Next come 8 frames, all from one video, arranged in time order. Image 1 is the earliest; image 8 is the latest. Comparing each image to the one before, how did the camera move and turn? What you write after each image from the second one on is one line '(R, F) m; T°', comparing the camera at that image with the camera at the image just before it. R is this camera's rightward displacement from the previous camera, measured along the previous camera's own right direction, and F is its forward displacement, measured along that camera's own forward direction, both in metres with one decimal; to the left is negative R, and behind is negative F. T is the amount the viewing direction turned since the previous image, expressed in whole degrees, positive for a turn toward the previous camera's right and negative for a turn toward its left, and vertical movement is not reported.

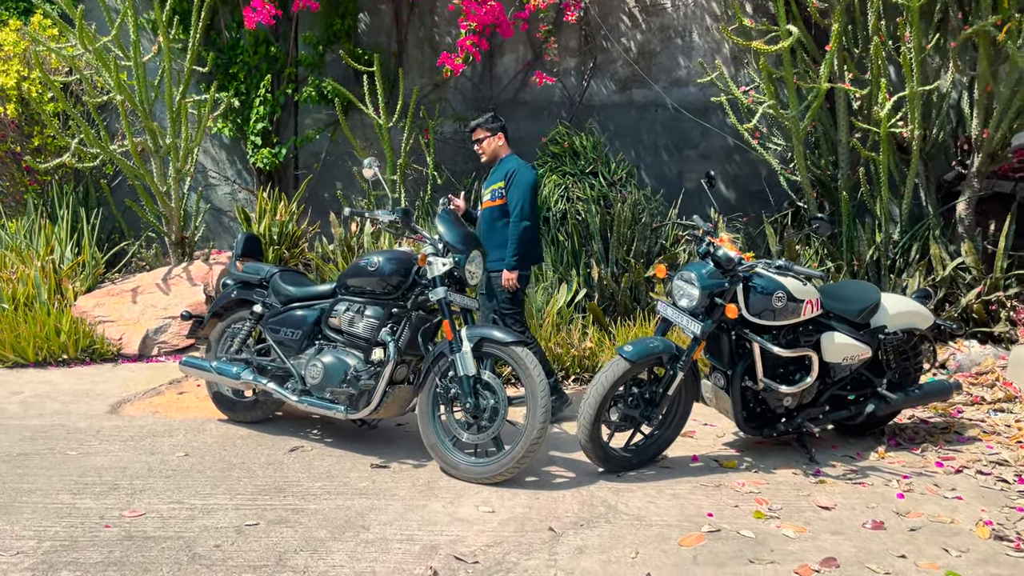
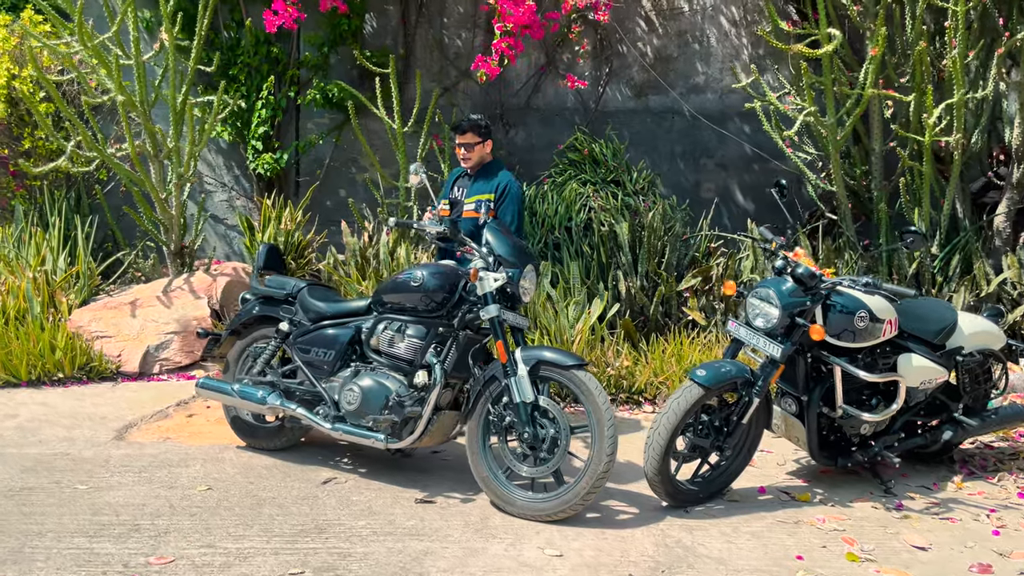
(-0.3, +0.3) m; +2°
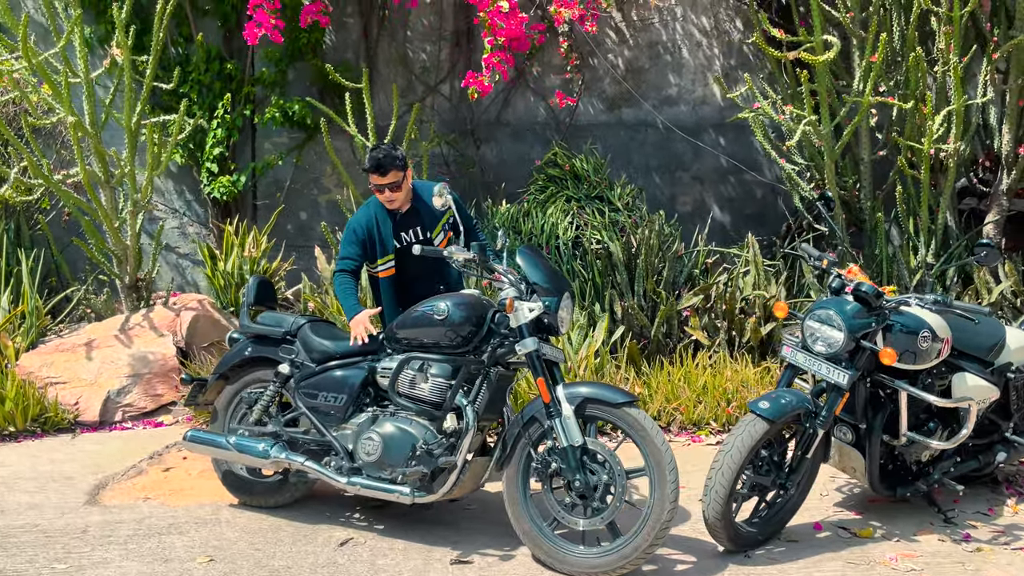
(-0.4, +0.4) m; +4°
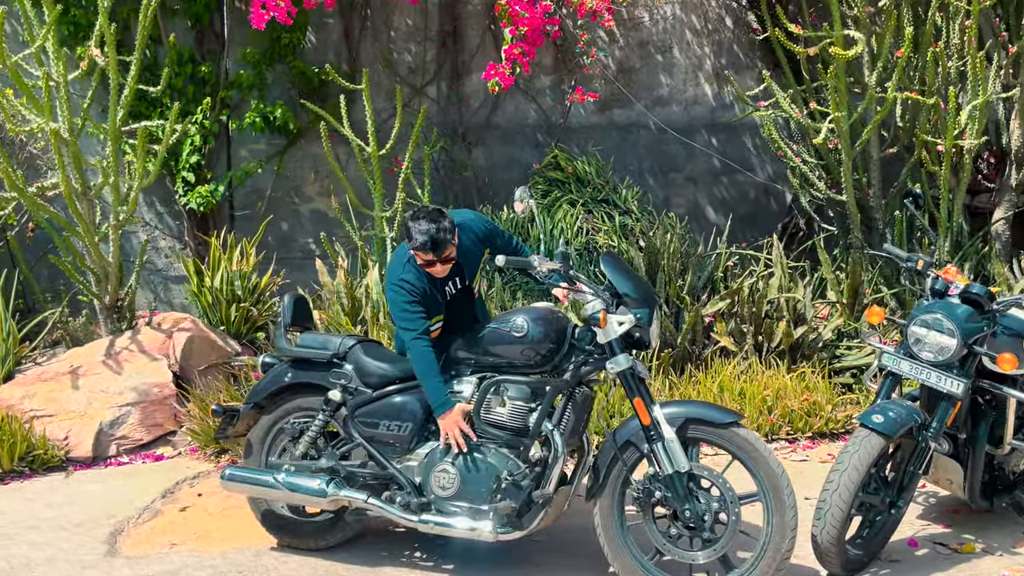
(-0.5, +0.3) m; +4°
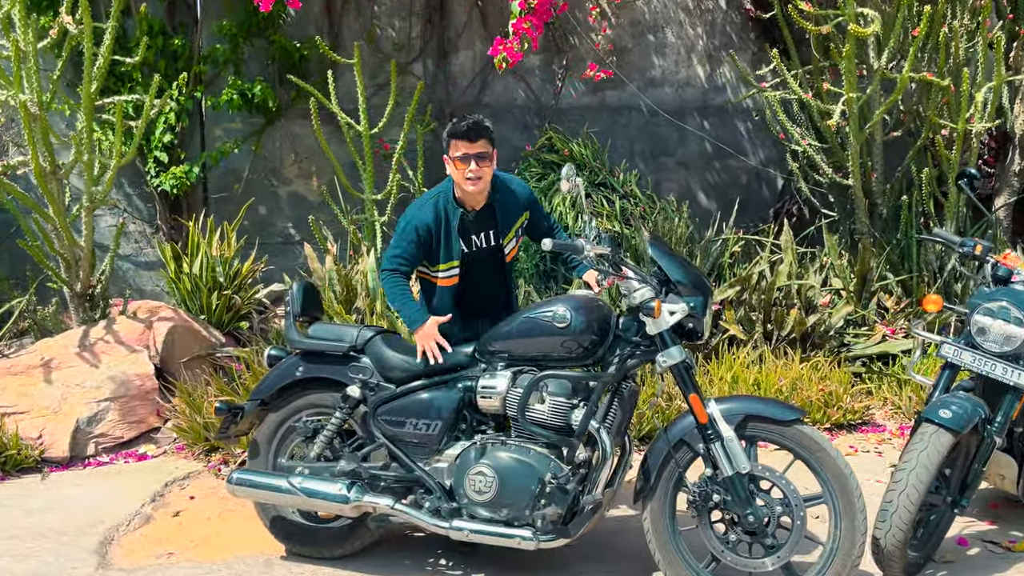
(-0.3, +0.3) m; +3°
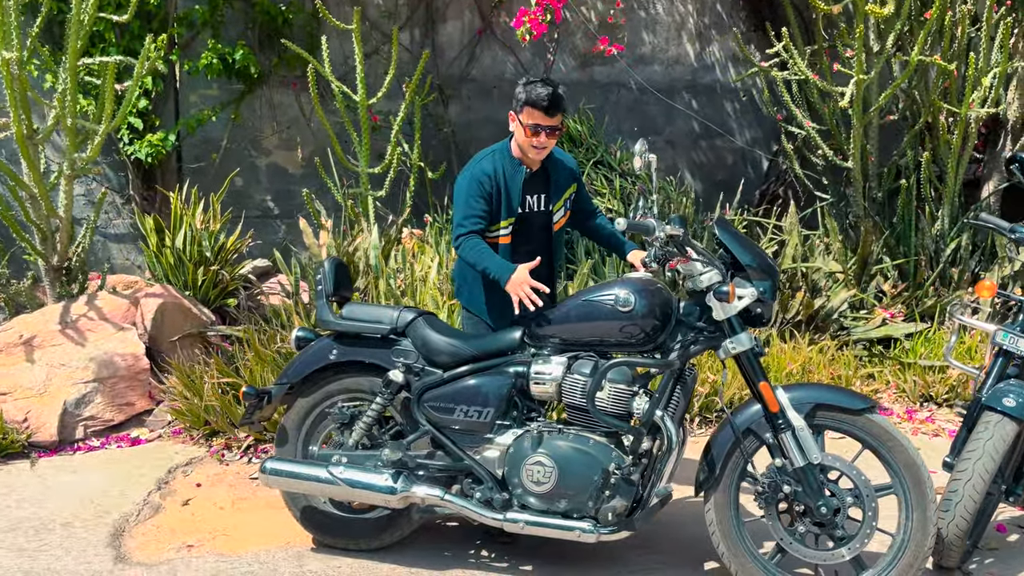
(-0.4, +0.2) m; +4°
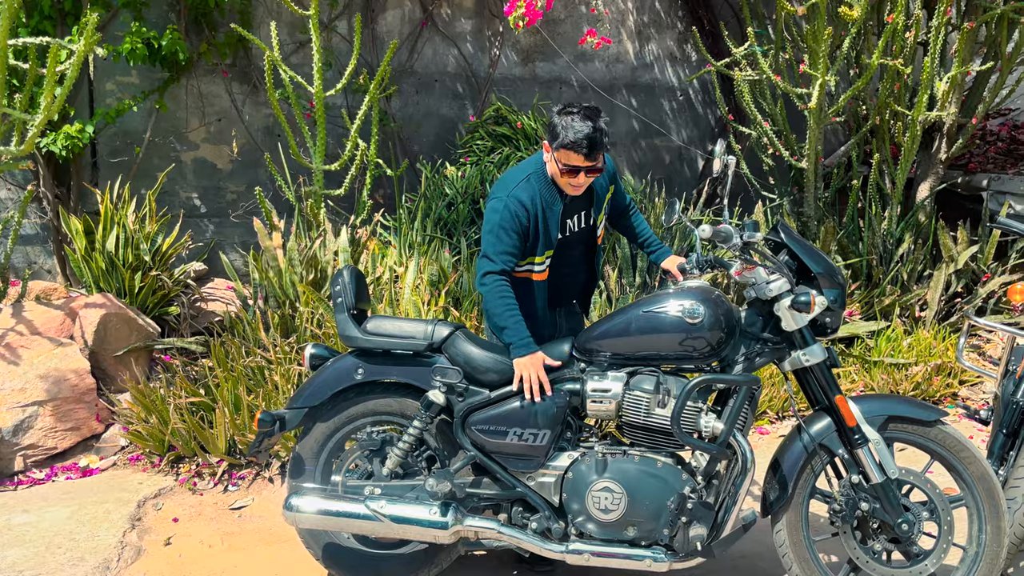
(-0.5, +0.3) m; +8°
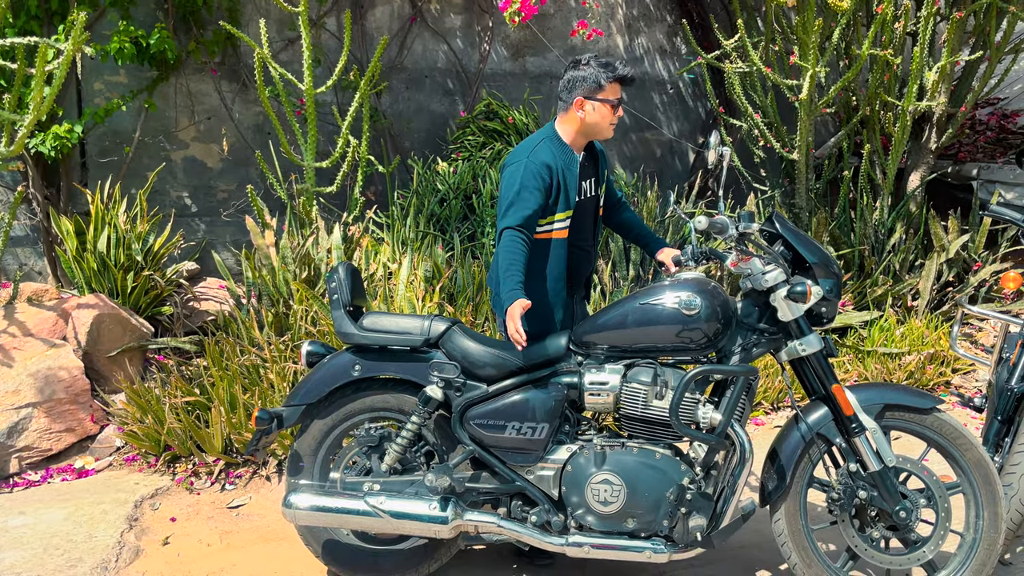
(0.0, 0.0) m; +1°
